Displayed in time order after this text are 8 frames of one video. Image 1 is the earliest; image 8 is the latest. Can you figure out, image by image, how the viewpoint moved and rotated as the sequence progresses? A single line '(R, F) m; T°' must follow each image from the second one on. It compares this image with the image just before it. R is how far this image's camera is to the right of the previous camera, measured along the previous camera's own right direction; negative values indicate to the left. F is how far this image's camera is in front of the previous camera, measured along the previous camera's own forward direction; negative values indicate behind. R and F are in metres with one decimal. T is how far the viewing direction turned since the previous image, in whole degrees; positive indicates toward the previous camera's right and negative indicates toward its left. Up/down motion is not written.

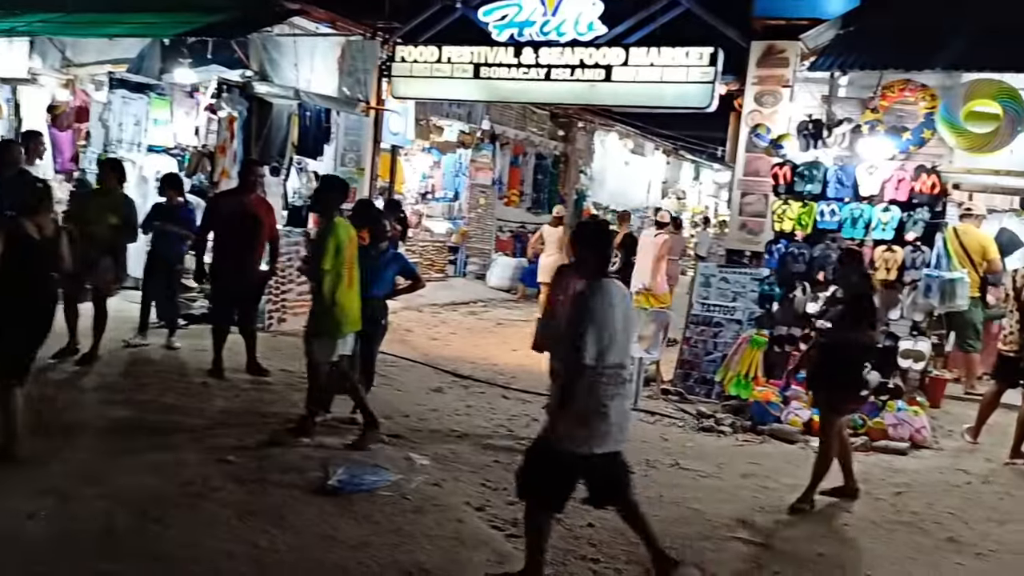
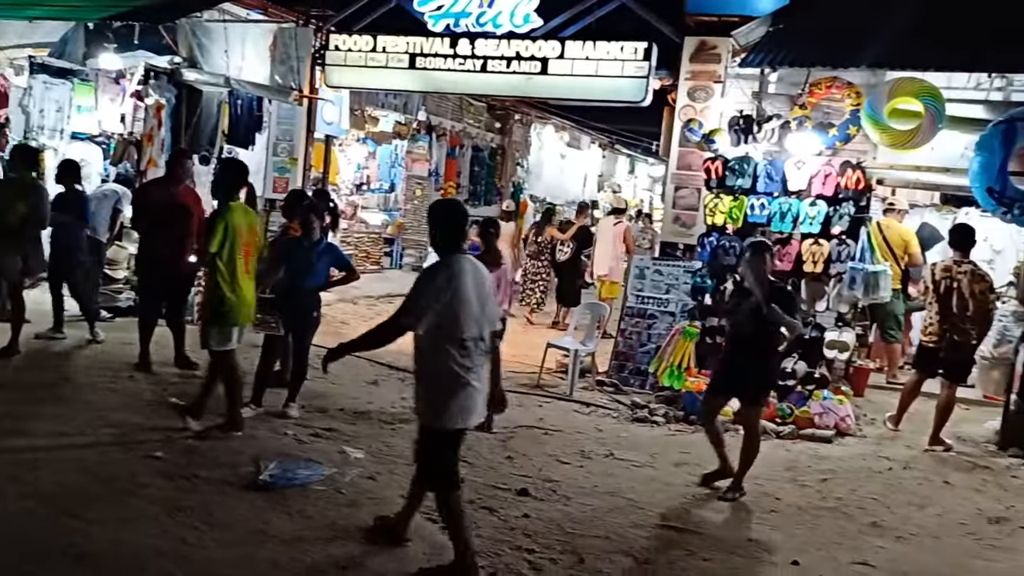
(0.0, 0.0) m; +4°
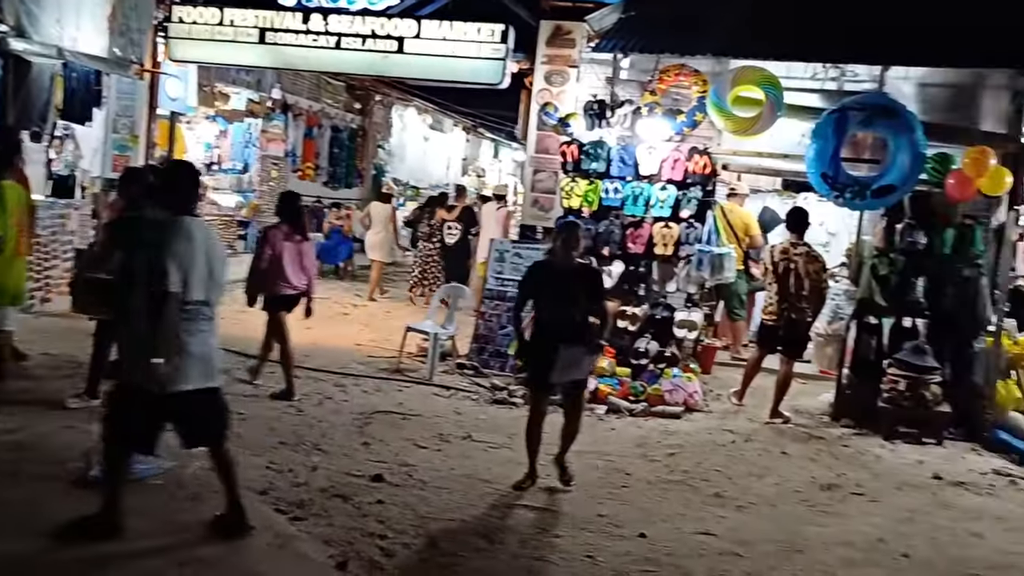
(+0.1, 0.0) m; +9°
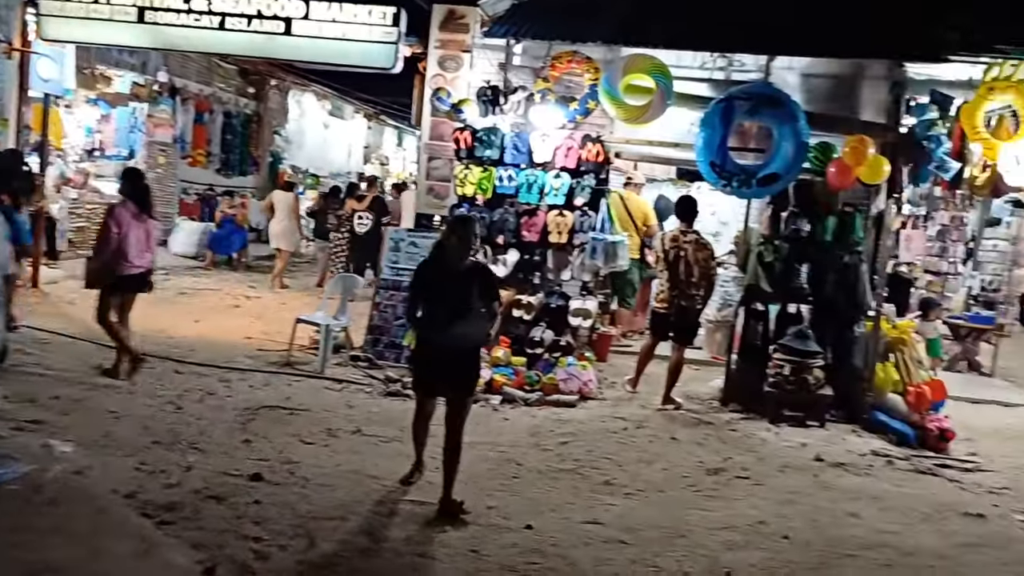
(+0.1, +0.1) m; +6°
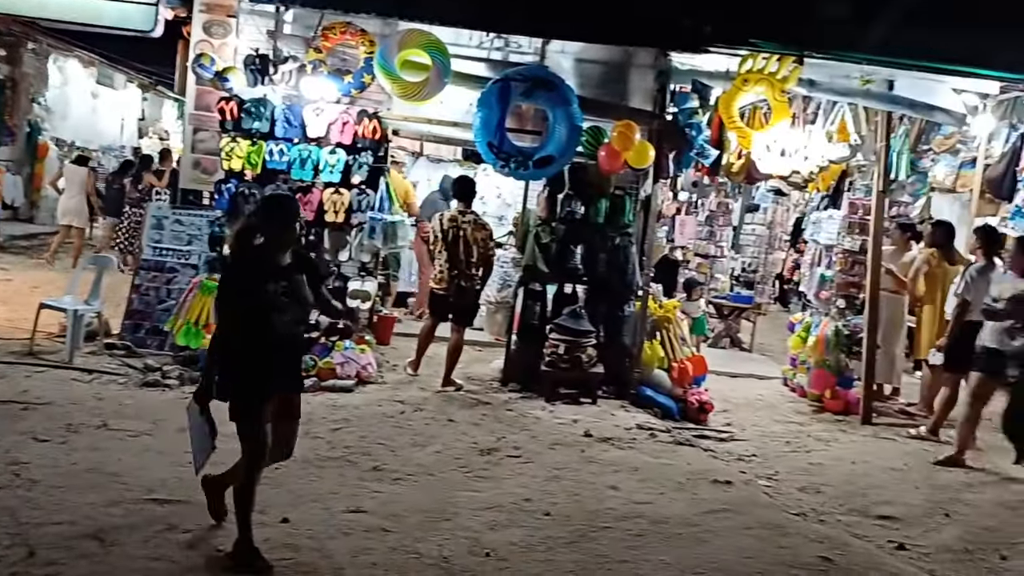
(+0.2, +0.1) m; +13°
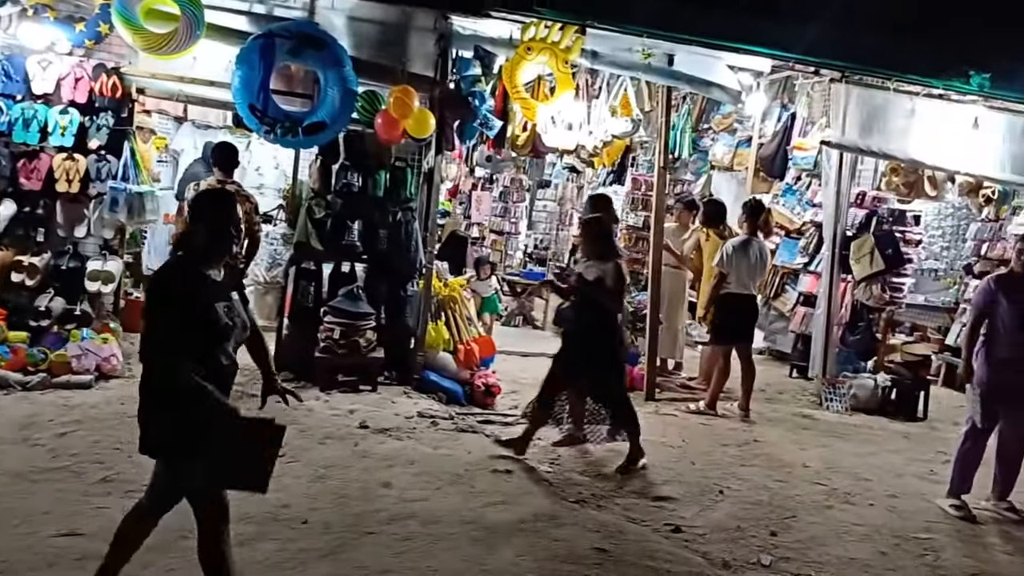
(+0.3, +0.4) m; +12°
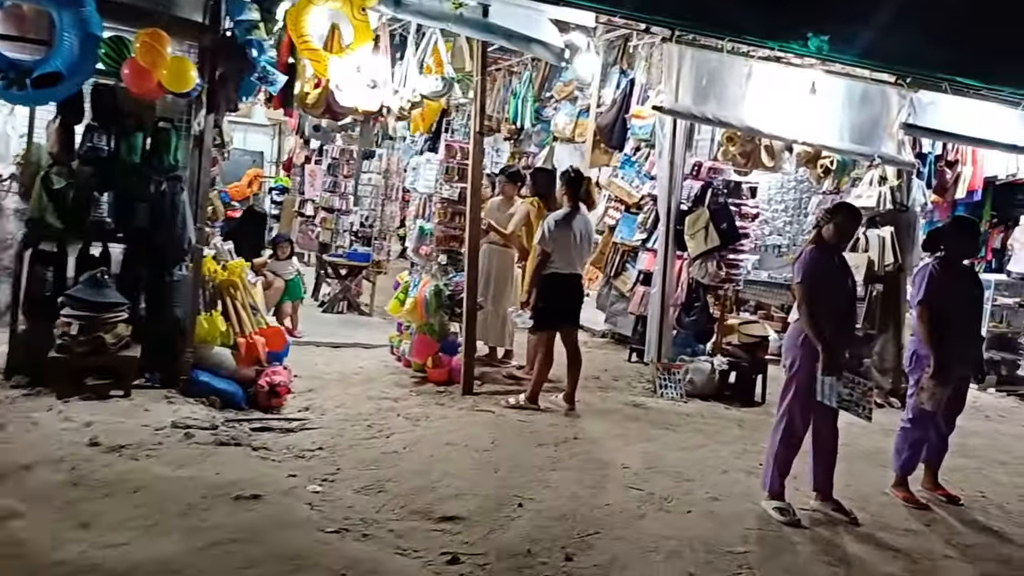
(+0.6, +0.8) m; +7°
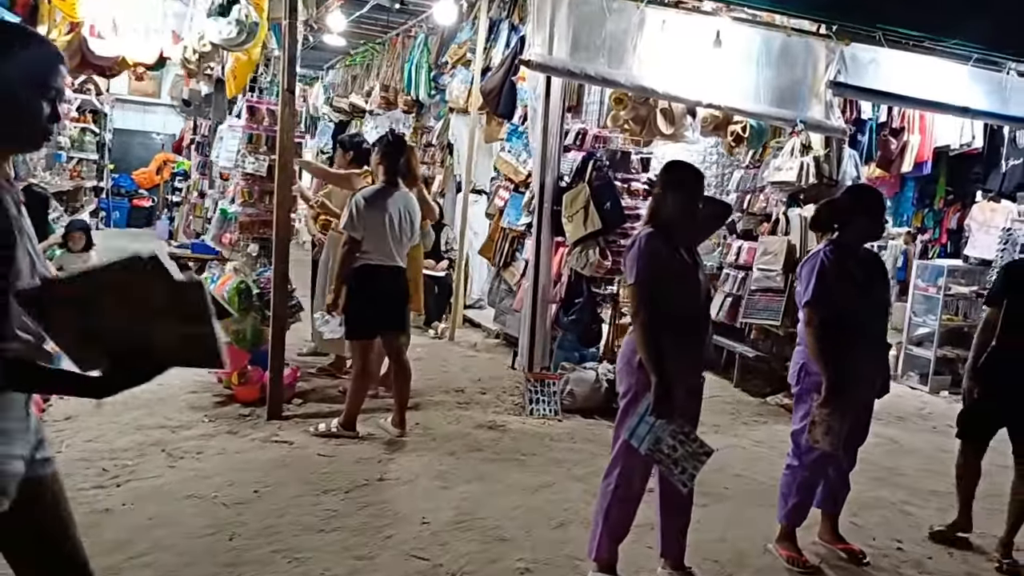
(+1.0, +1.2) m; +1°
